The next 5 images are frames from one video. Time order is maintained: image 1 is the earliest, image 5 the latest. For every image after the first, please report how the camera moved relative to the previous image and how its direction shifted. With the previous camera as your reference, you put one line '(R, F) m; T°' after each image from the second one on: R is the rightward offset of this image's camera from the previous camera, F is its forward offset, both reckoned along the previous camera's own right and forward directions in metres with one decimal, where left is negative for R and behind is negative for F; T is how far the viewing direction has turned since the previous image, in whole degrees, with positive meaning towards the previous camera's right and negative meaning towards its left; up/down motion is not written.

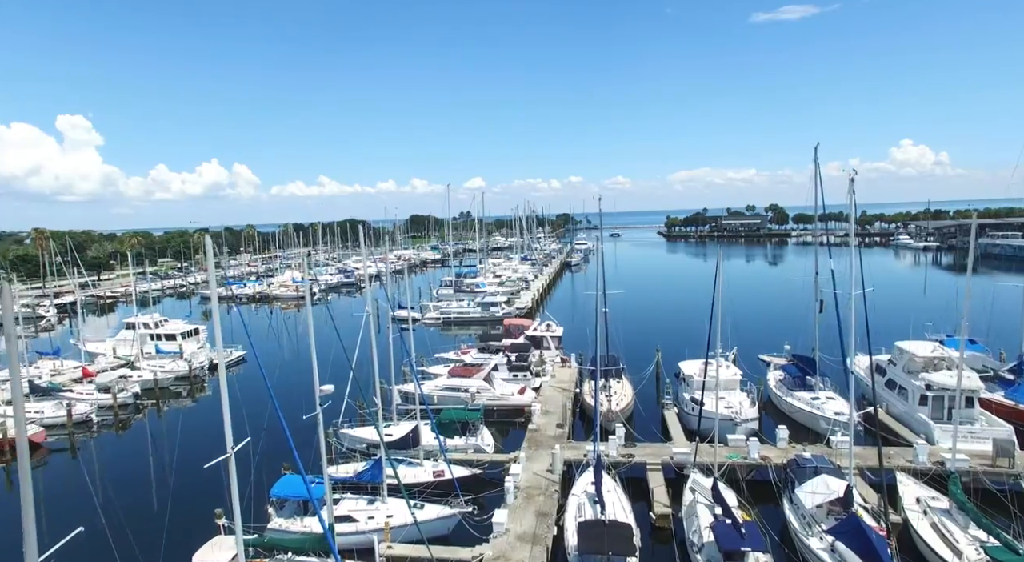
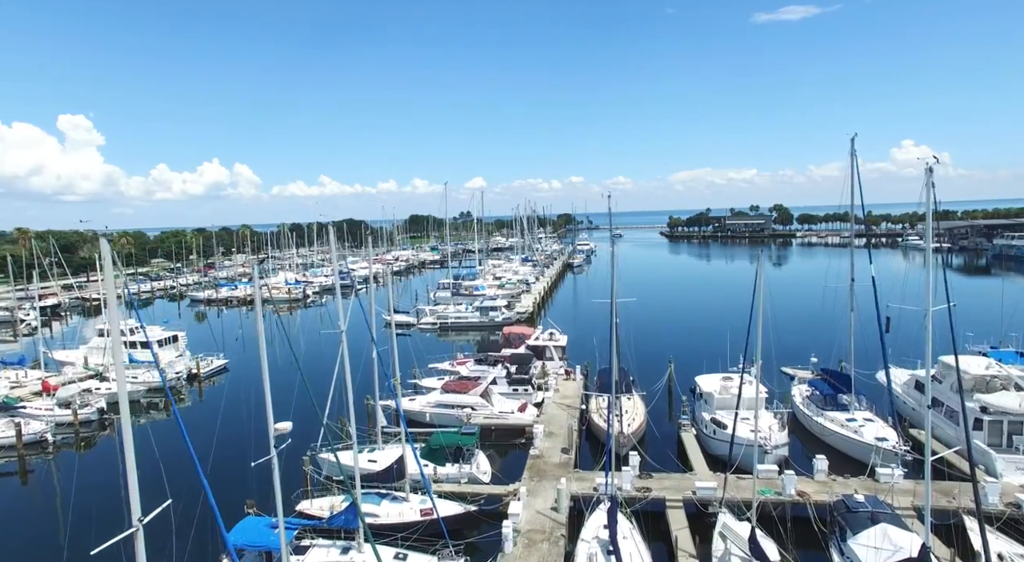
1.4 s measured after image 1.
(0.0, +2.3) m; 0°
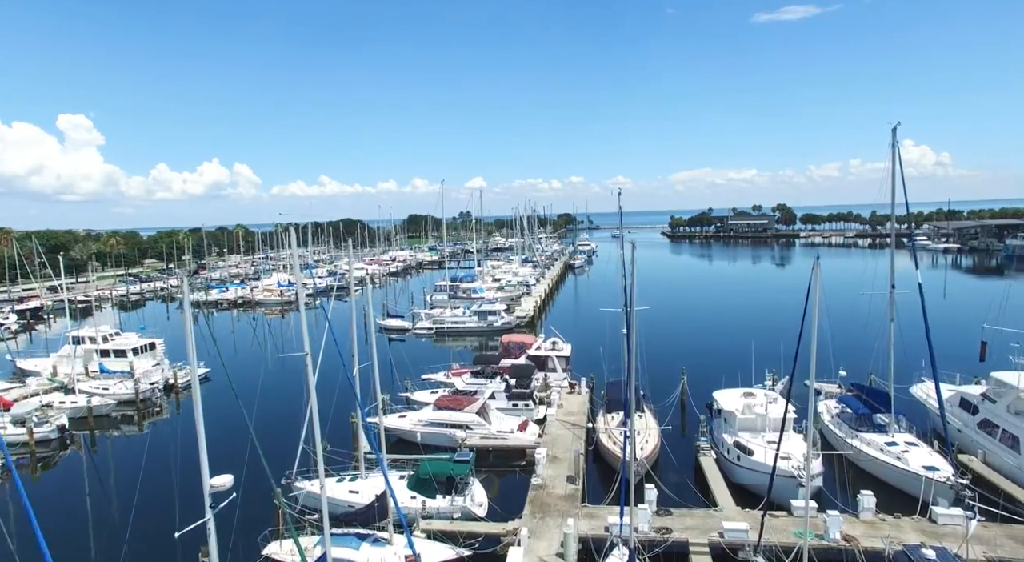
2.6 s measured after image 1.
(0.0, +2.1) m; 0°
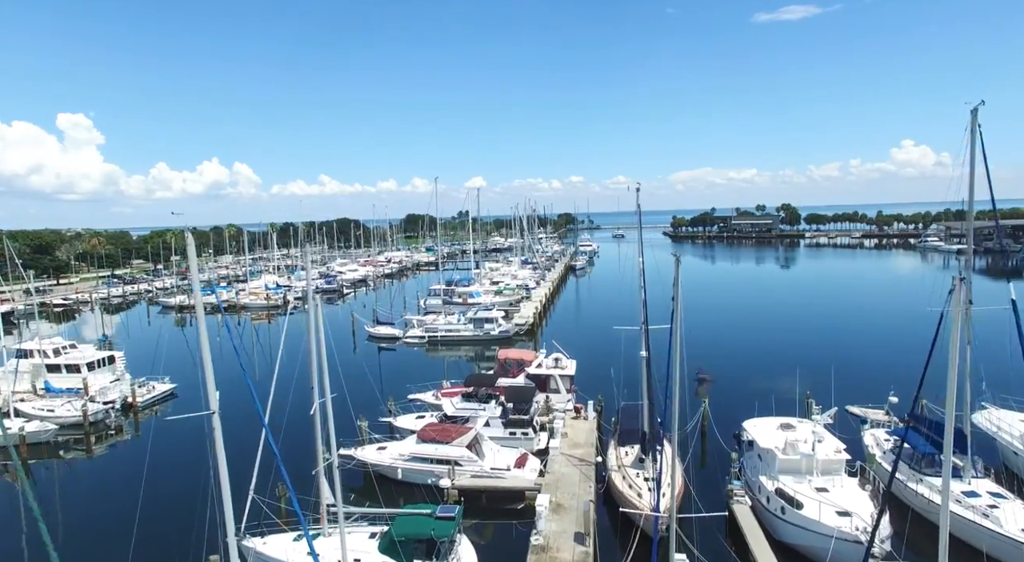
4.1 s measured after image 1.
(+0.1, +3.1) m; 0°
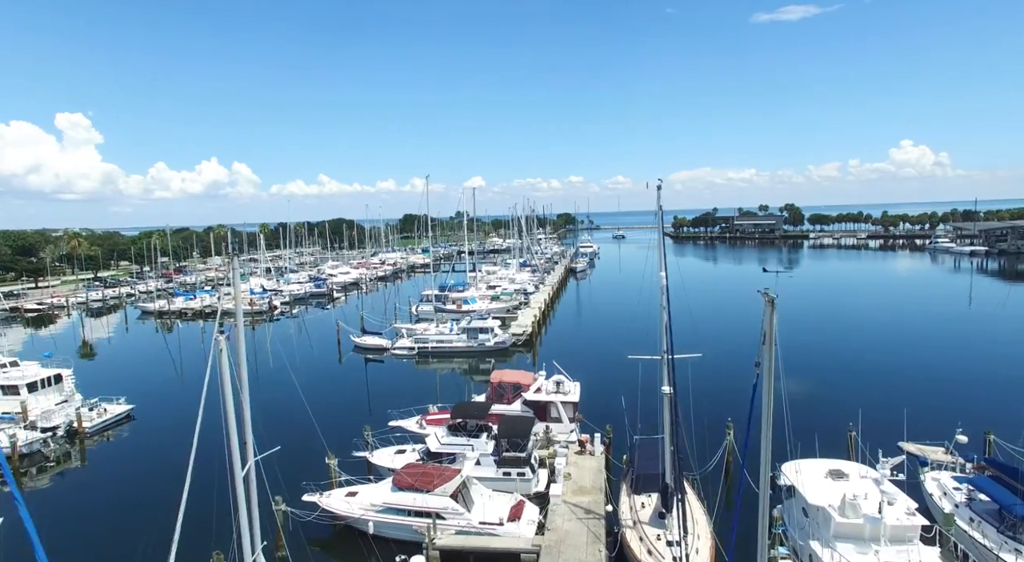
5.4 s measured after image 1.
(+0.1, +3.1) m; 0°
